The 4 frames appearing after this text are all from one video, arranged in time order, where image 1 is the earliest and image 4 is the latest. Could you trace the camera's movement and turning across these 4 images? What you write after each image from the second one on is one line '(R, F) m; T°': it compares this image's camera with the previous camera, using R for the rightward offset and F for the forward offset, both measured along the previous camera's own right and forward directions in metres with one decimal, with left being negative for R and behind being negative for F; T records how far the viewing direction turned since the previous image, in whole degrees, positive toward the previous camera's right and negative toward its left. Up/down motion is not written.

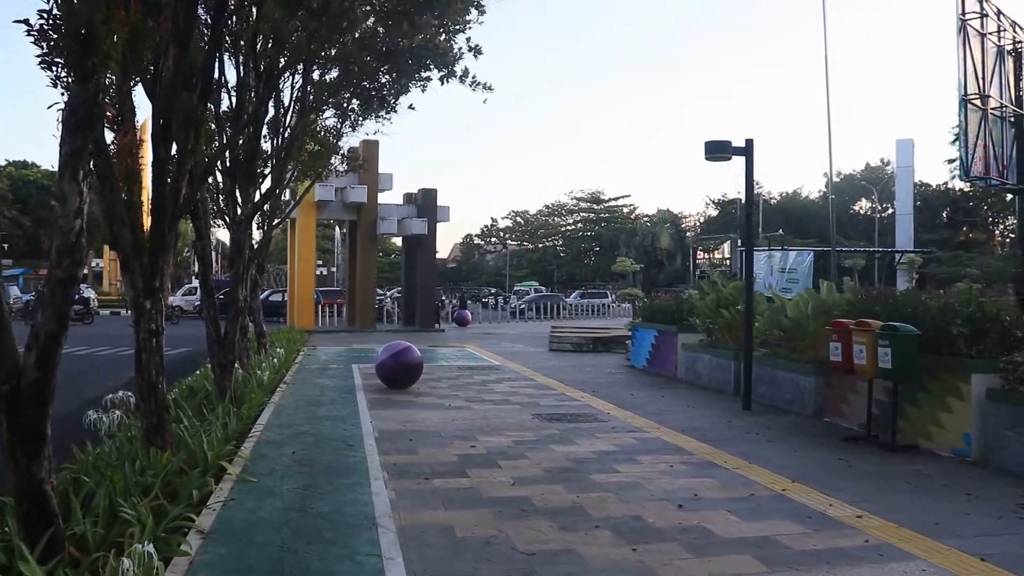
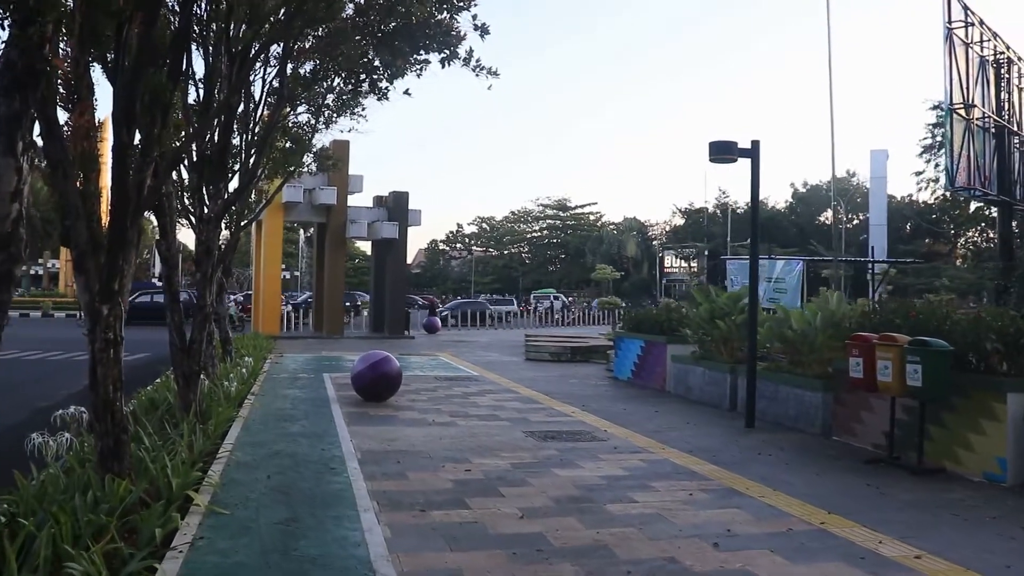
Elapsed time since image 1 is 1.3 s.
(-0.3, +0.8) m; +2°
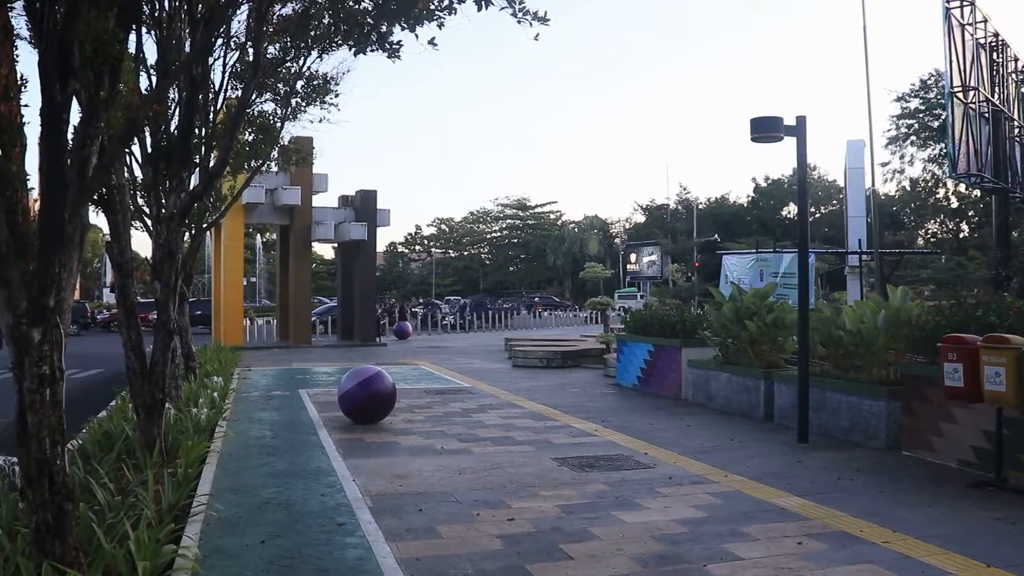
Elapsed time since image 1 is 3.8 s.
(-0.6, +1.5) m; +3°
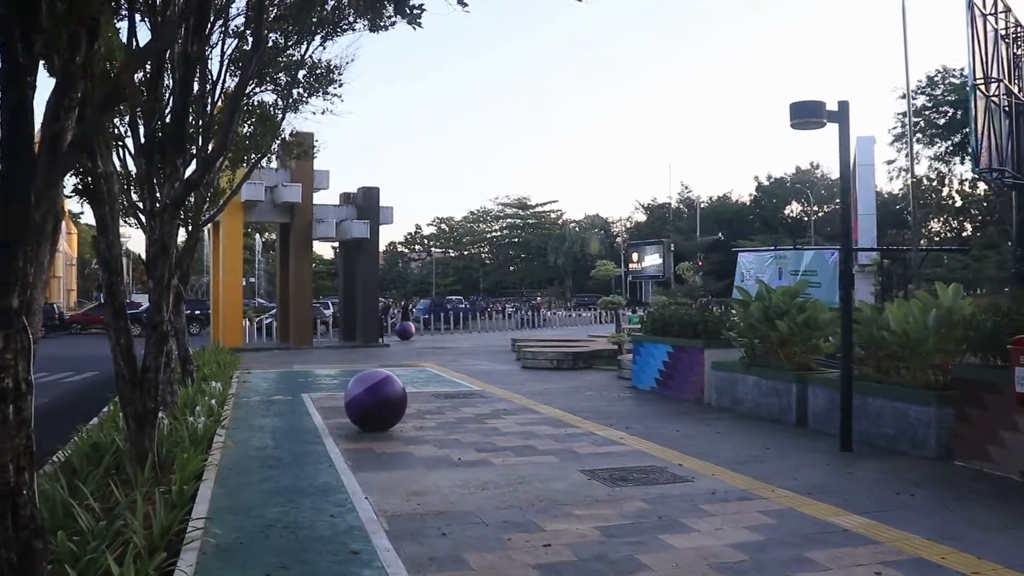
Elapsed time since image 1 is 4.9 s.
(-0.2, +0.7) m; 0°
